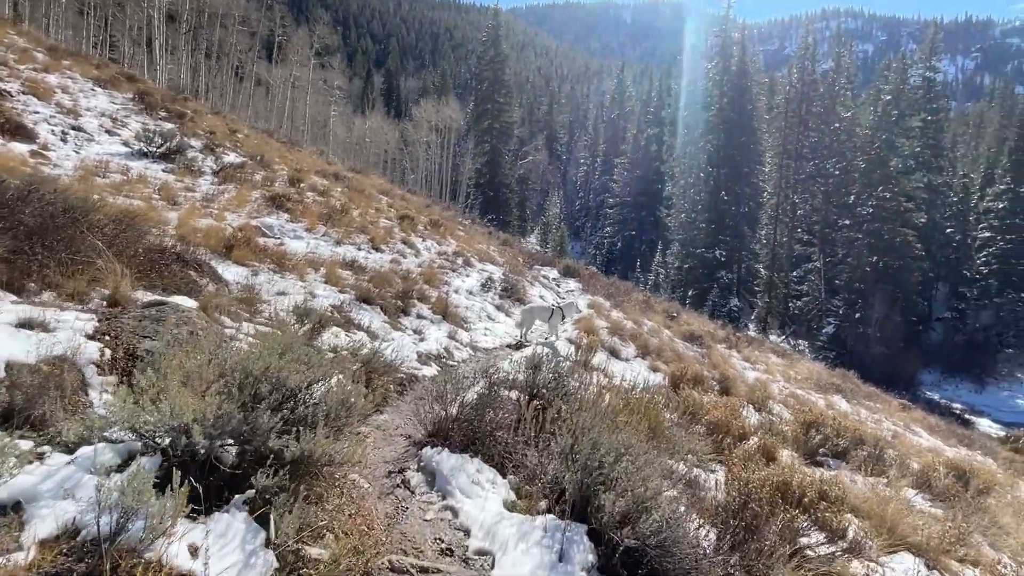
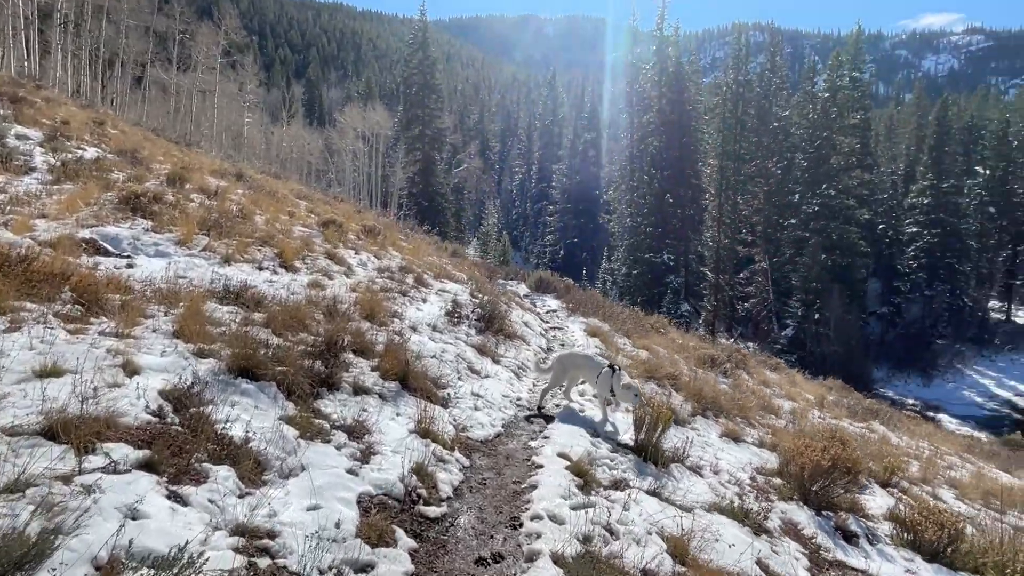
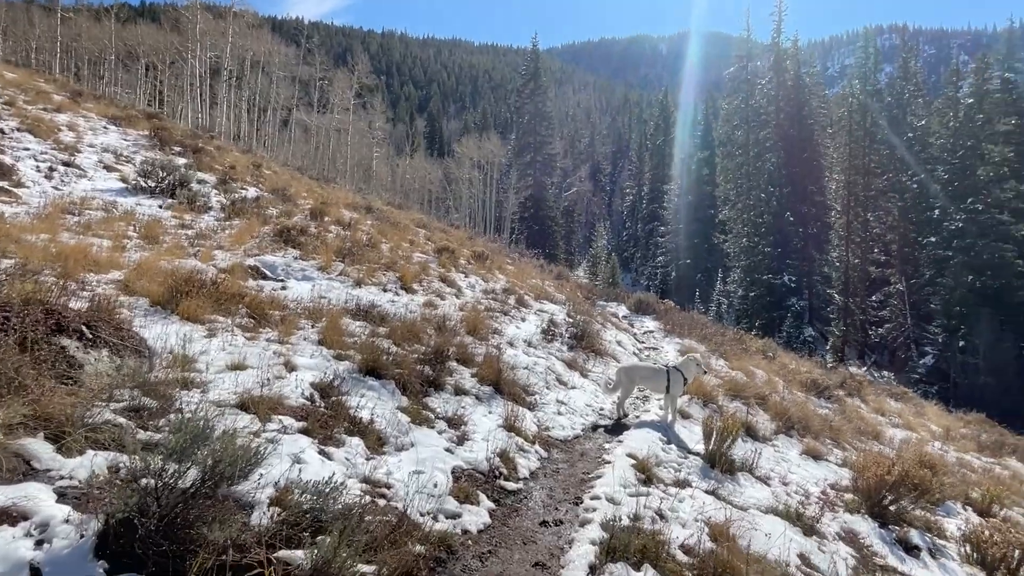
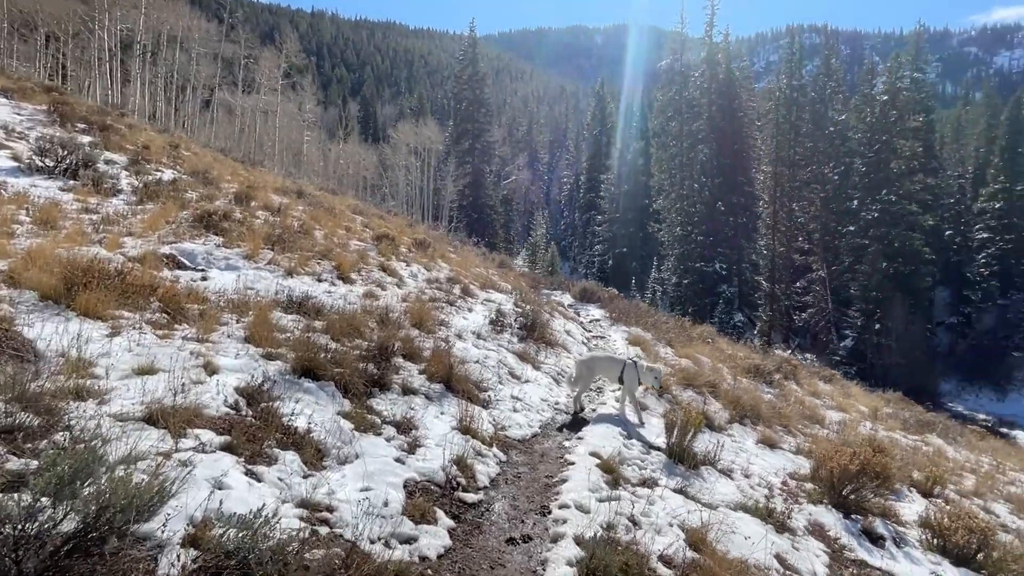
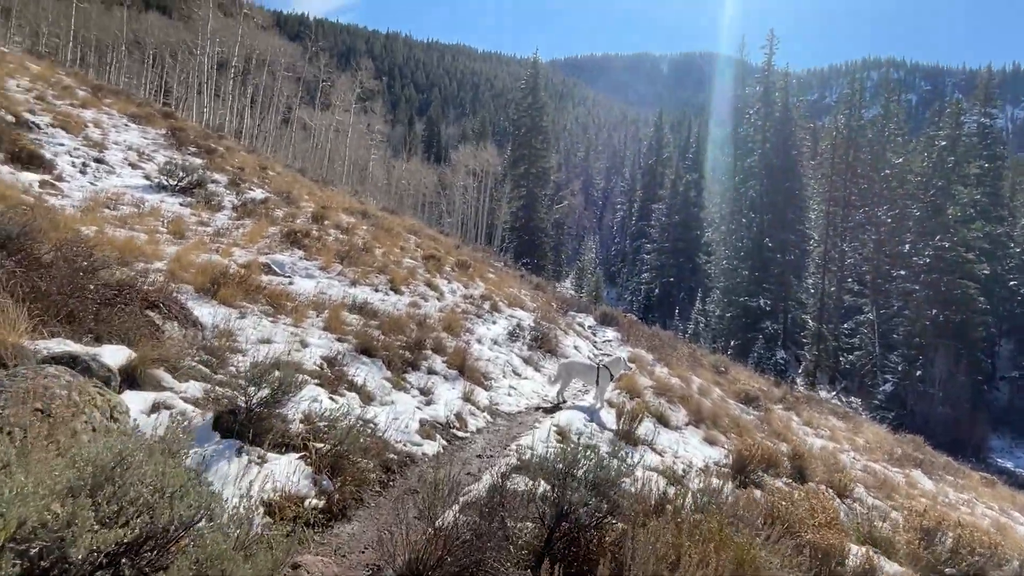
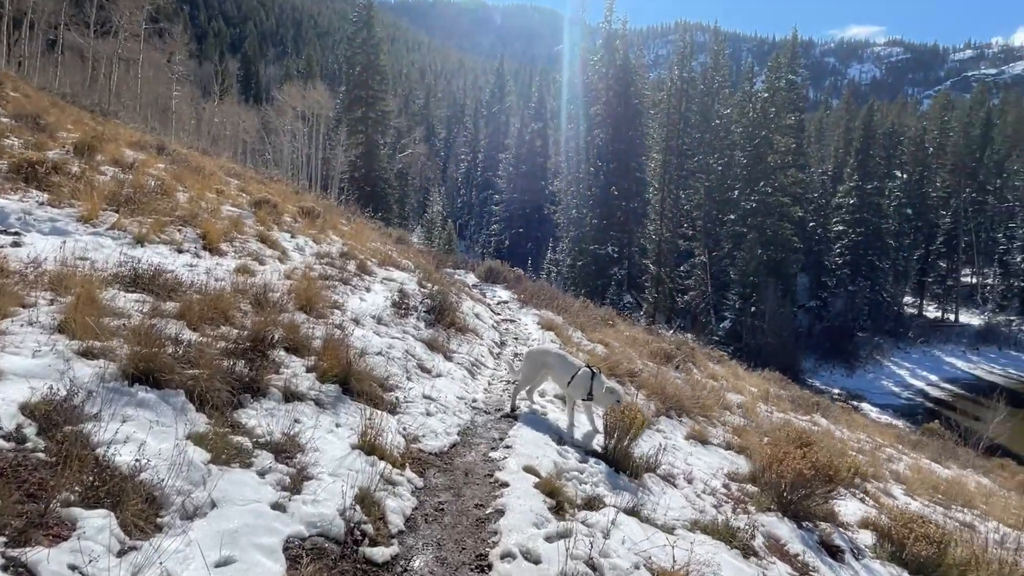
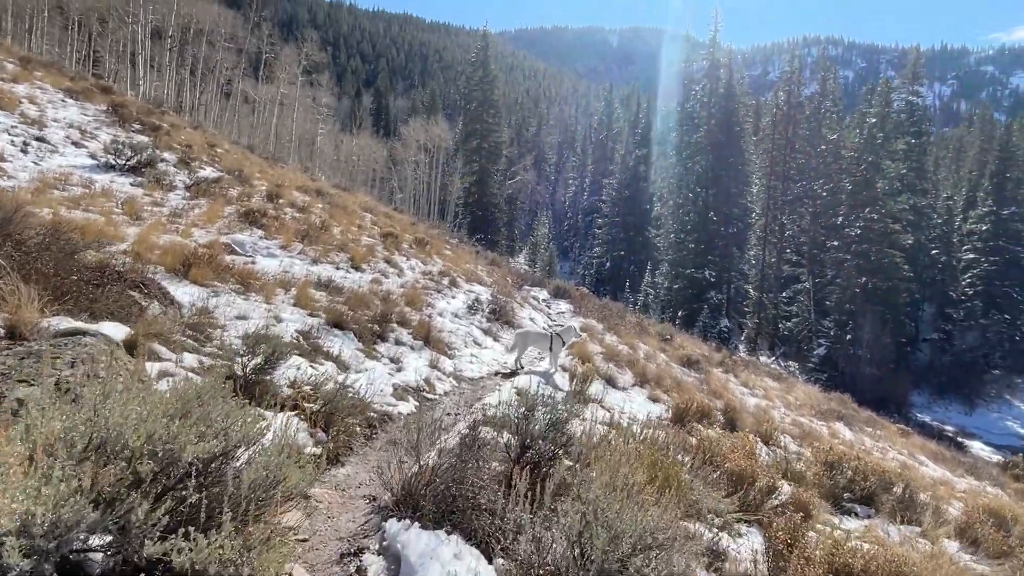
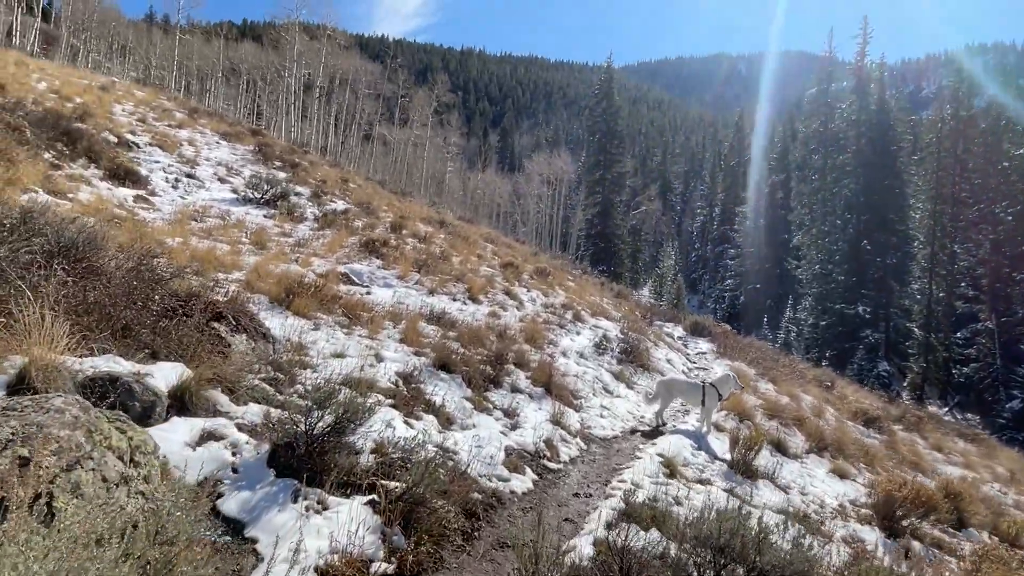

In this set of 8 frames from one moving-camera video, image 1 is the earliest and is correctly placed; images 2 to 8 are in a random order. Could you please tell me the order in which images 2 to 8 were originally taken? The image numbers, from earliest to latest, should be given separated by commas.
7, 5, 8, 3, 4, 2, 6
